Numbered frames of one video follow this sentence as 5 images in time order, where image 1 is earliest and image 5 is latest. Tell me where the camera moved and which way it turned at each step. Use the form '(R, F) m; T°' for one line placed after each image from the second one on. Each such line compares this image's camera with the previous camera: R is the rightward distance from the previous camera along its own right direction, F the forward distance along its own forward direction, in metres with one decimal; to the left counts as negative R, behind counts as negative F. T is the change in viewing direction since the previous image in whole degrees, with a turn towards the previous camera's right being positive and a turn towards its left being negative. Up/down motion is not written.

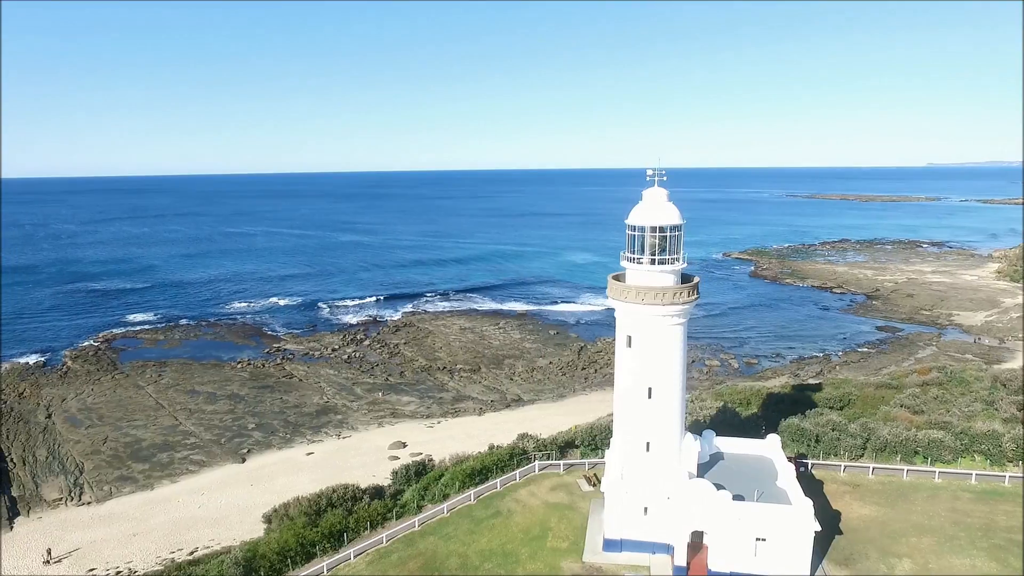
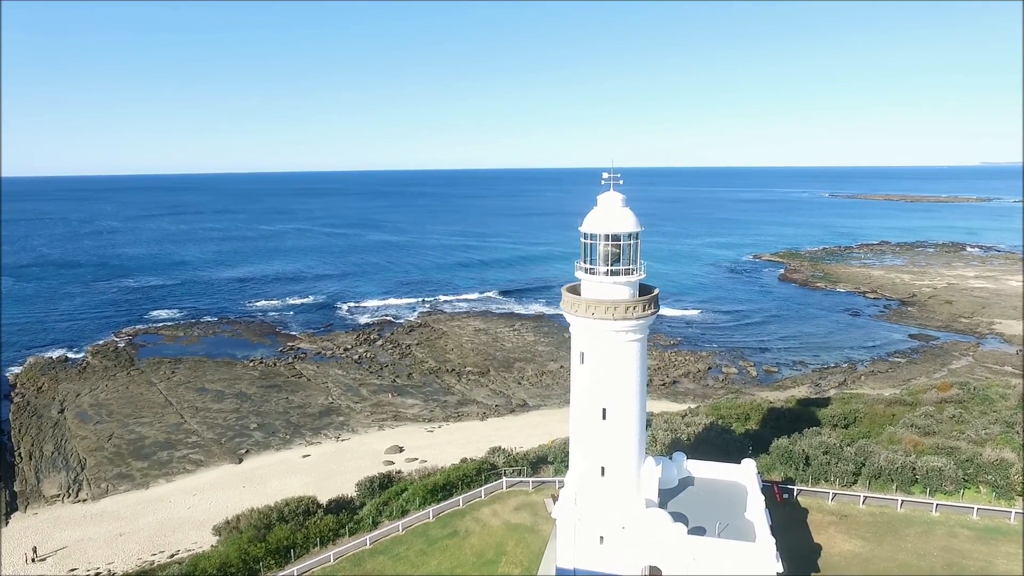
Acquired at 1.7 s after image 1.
(+1.6, +0.7) m; -3°
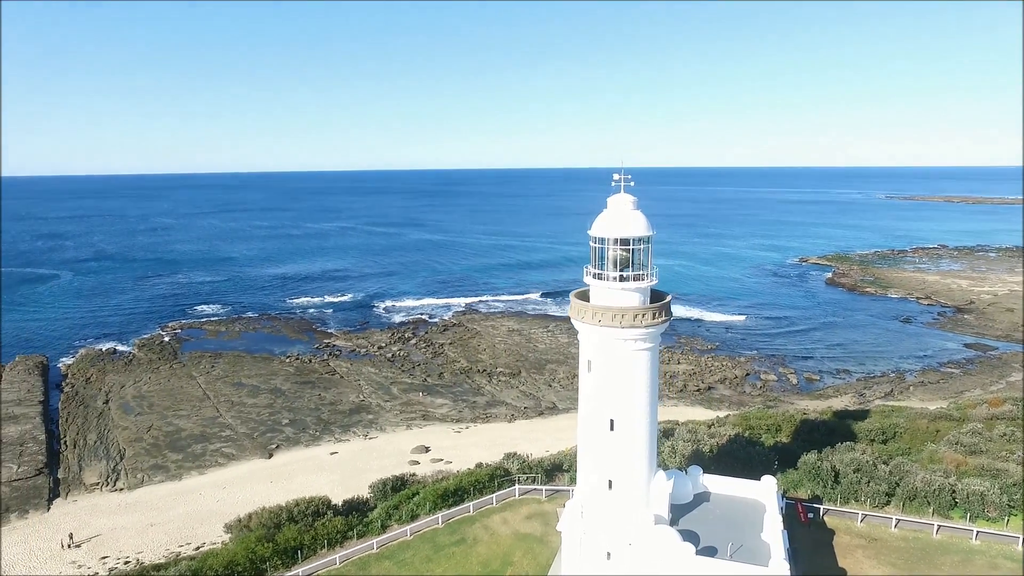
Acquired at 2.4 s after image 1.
(+0.6, +0.3) m; -4°
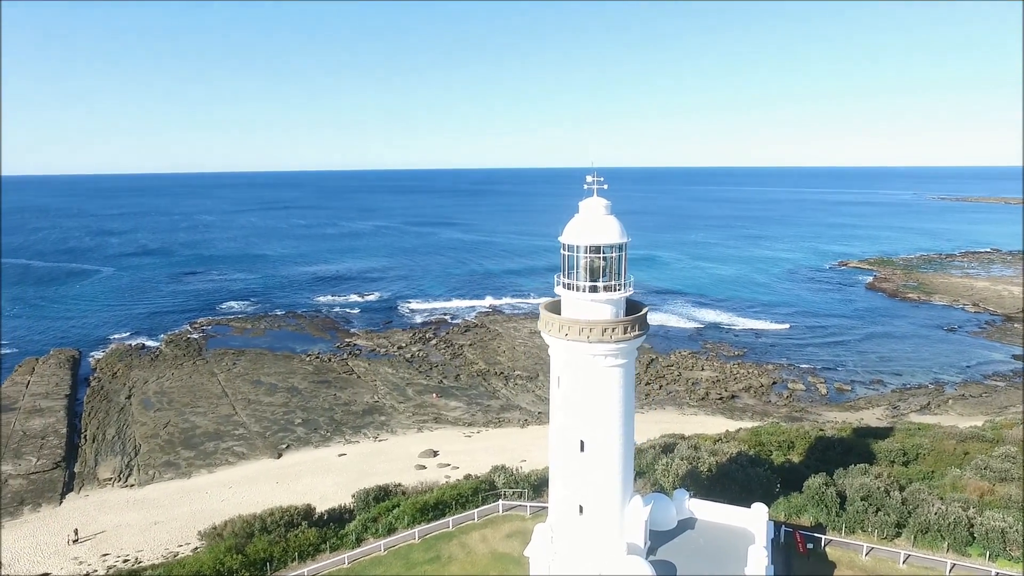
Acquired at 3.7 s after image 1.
(+1.1, +0.6) m; -3°
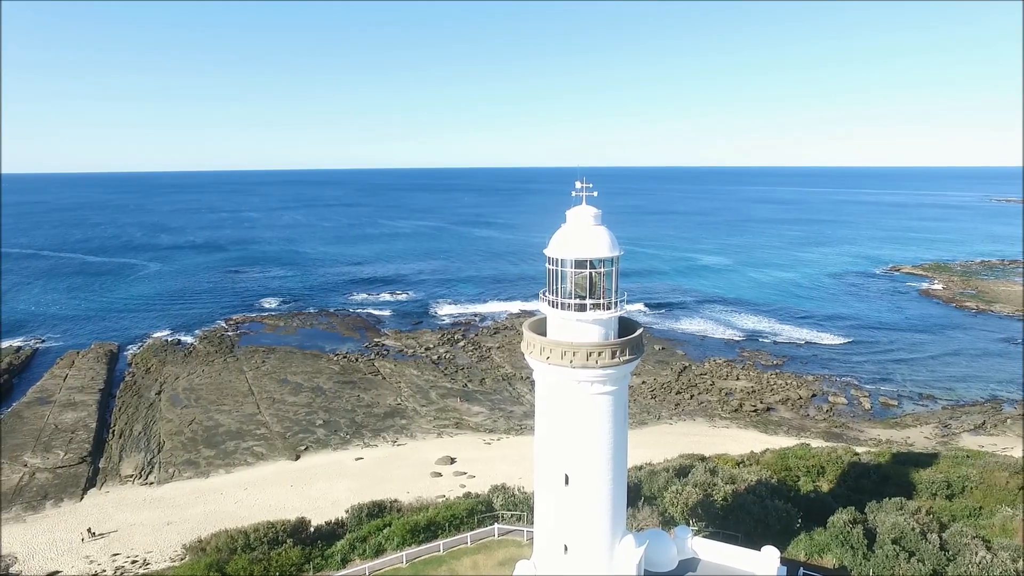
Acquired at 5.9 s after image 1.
(+0.9, +0.8) m; -4°
